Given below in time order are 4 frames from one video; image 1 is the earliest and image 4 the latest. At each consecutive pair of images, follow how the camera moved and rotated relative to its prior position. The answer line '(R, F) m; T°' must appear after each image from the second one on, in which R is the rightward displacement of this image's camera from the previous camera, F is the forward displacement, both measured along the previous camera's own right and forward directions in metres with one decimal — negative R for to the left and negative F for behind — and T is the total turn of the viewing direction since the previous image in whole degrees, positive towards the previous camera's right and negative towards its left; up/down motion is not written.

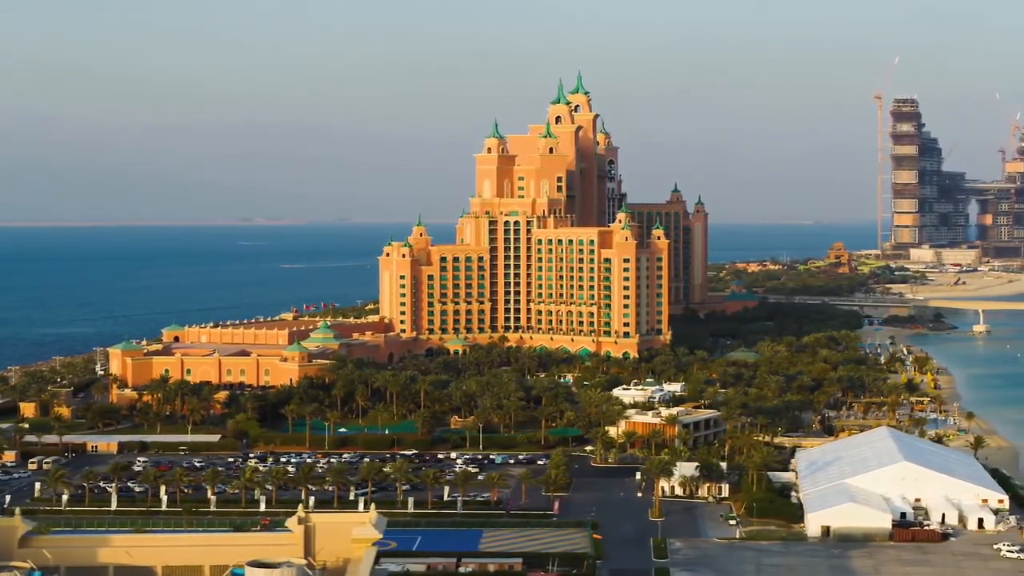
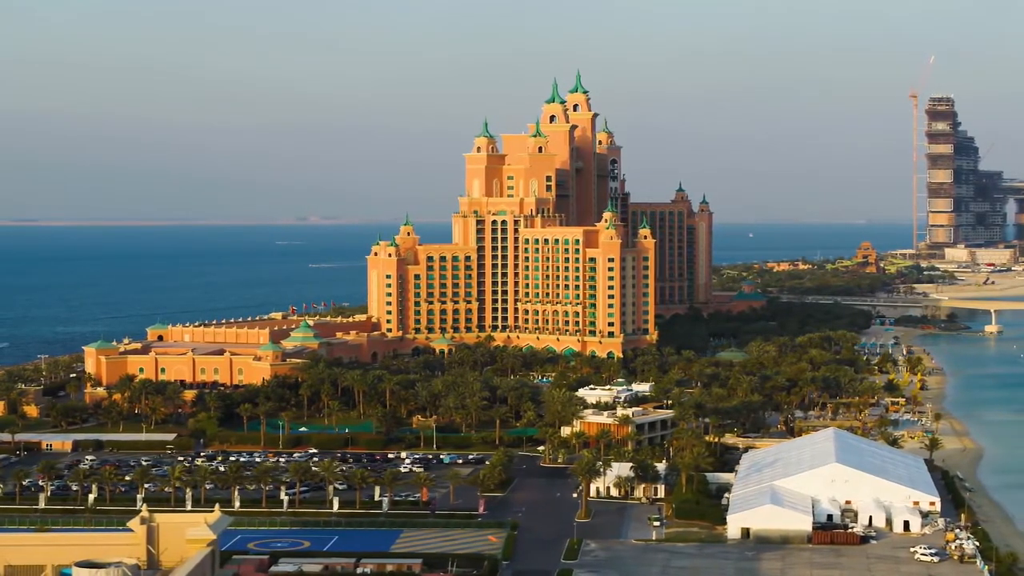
(+5.8, +0.5) m; -1°
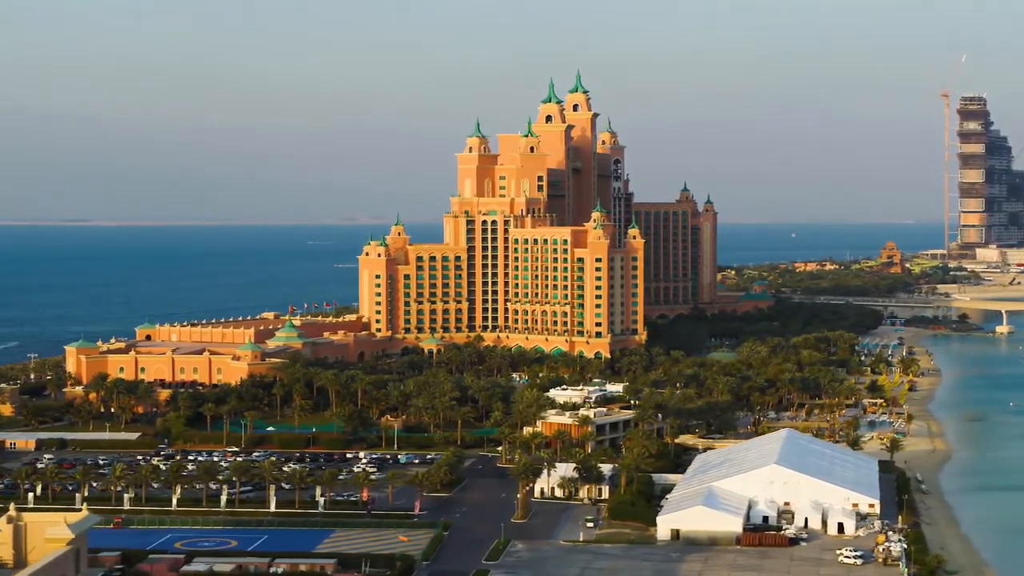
(+5.0, +0.2) m; -1°
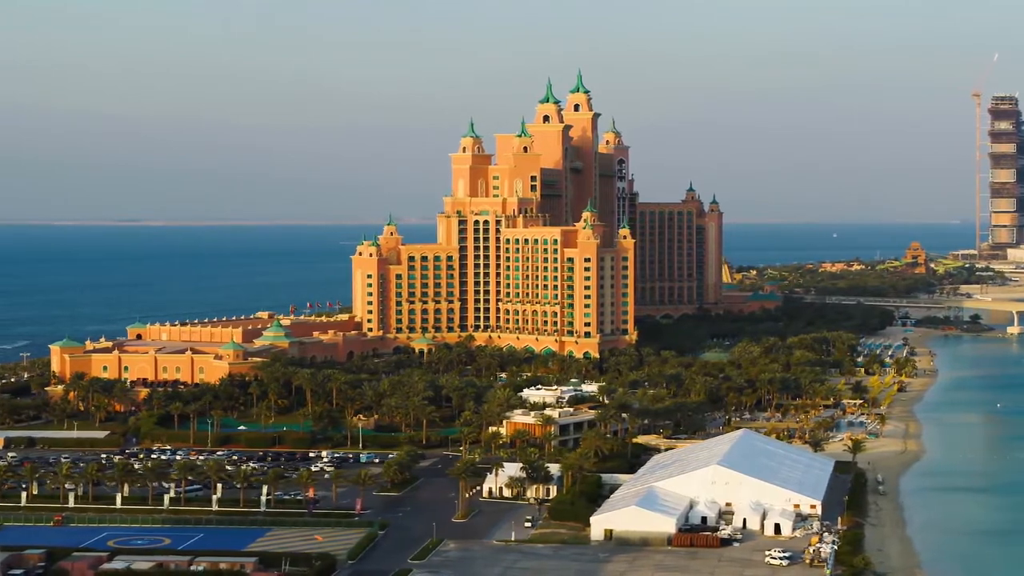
(+4.7, 0.0) m; -1°
